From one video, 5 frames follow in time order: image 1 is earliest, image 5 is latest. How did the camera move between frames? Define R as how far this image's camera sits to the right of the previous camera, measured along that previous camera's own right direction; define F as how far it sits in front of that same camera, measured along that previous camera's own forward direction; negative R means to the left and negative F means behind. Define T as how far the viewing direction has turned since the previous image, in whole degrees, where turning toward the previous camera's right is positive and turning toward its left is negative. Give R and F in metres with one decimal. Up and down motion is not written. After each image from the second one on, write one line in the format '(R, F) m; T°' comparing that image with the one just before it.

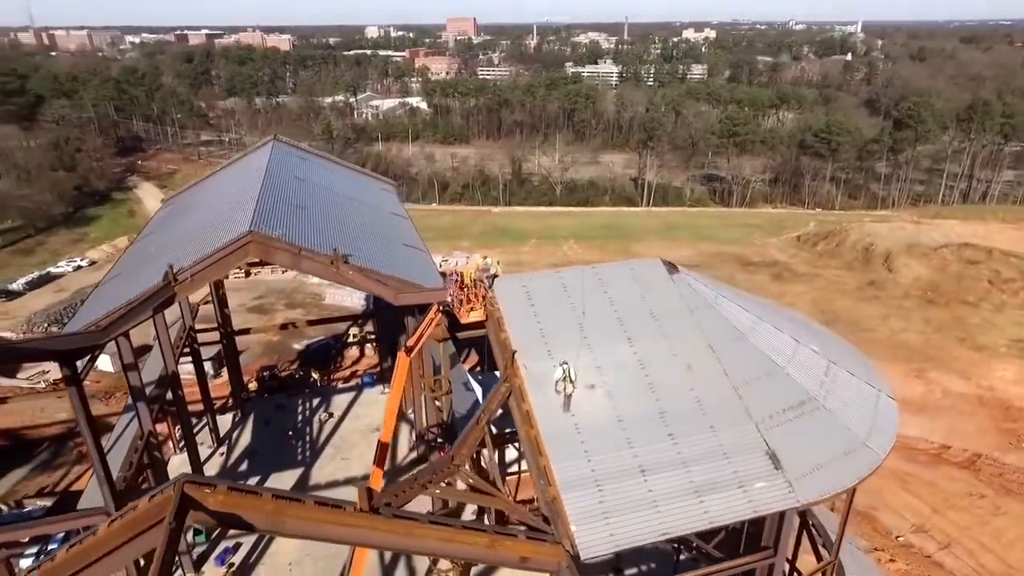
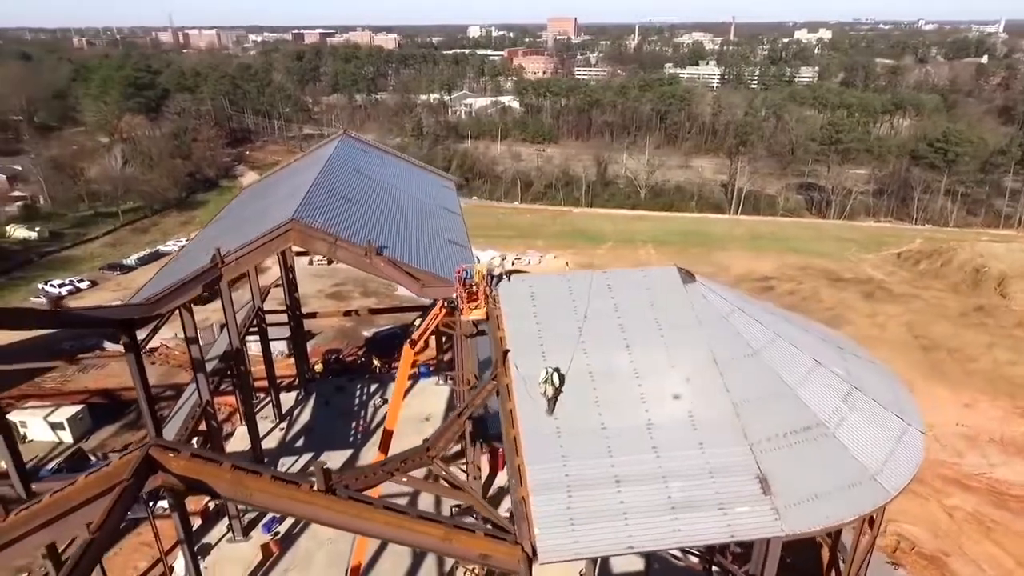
(+1.1, 0.0) m; -8°
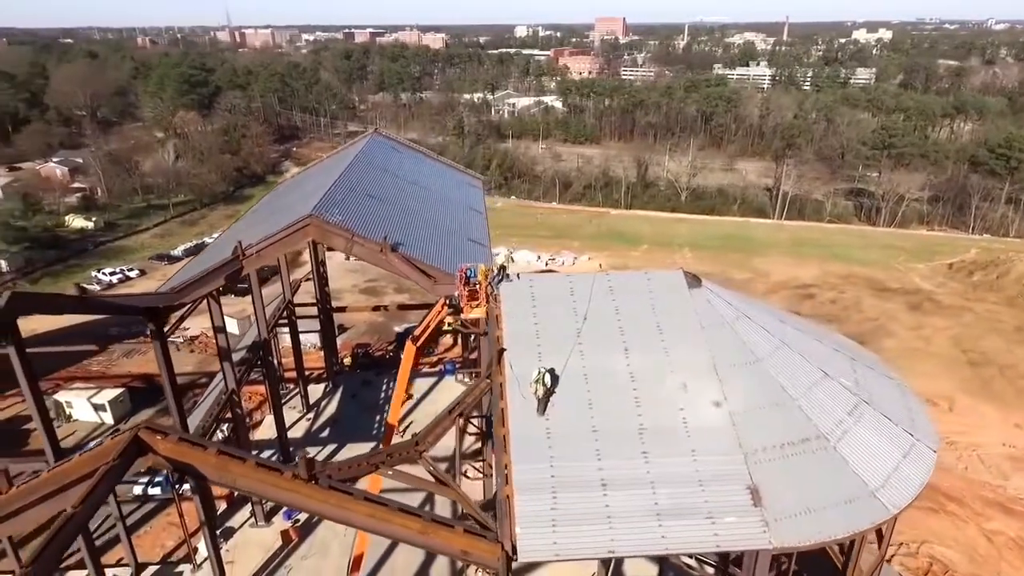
(+0.5, 0.0) m; -4°
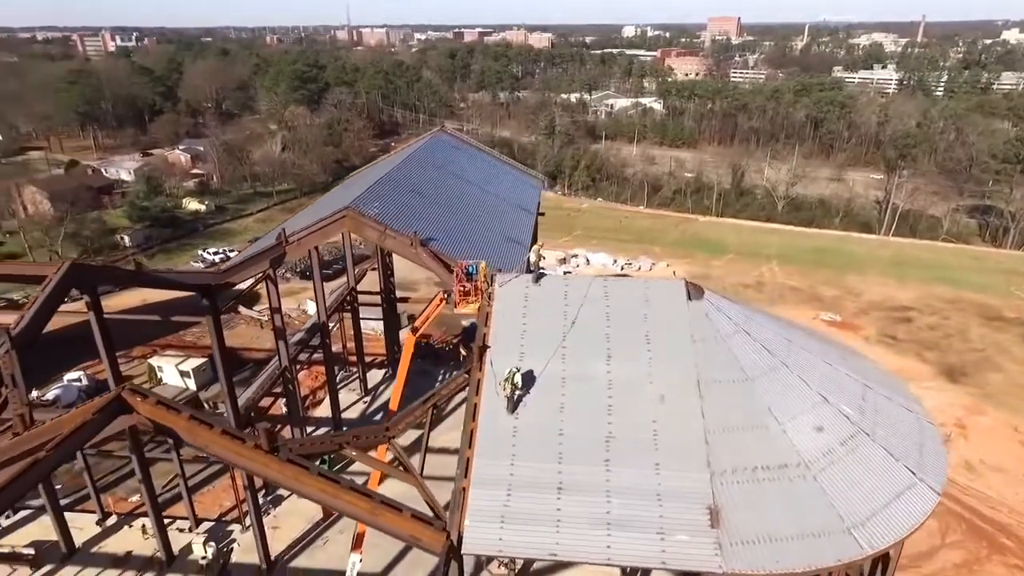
(+1.3, 0.0) m; -8°
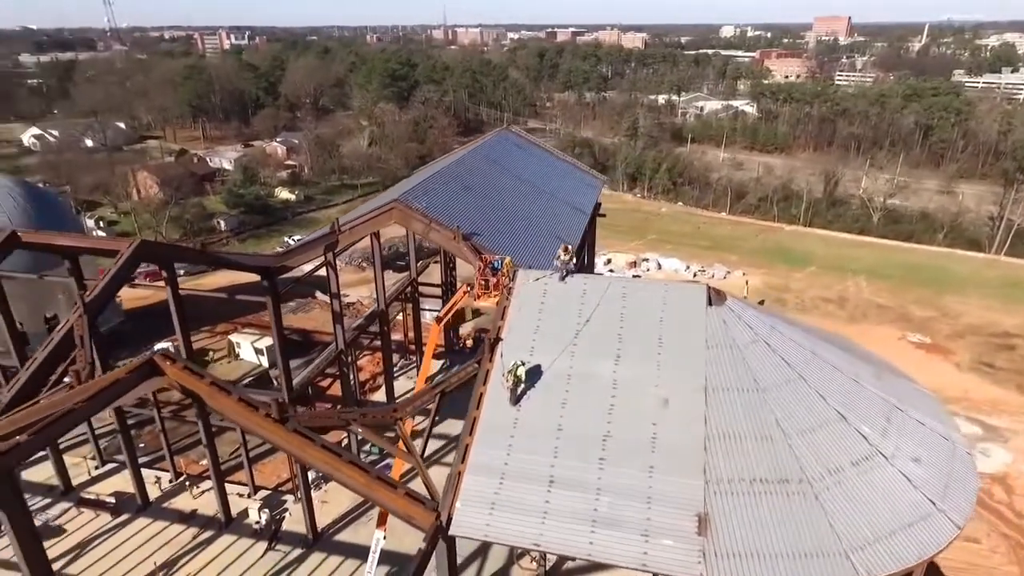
(+0.8, -0.1) m; -7°
